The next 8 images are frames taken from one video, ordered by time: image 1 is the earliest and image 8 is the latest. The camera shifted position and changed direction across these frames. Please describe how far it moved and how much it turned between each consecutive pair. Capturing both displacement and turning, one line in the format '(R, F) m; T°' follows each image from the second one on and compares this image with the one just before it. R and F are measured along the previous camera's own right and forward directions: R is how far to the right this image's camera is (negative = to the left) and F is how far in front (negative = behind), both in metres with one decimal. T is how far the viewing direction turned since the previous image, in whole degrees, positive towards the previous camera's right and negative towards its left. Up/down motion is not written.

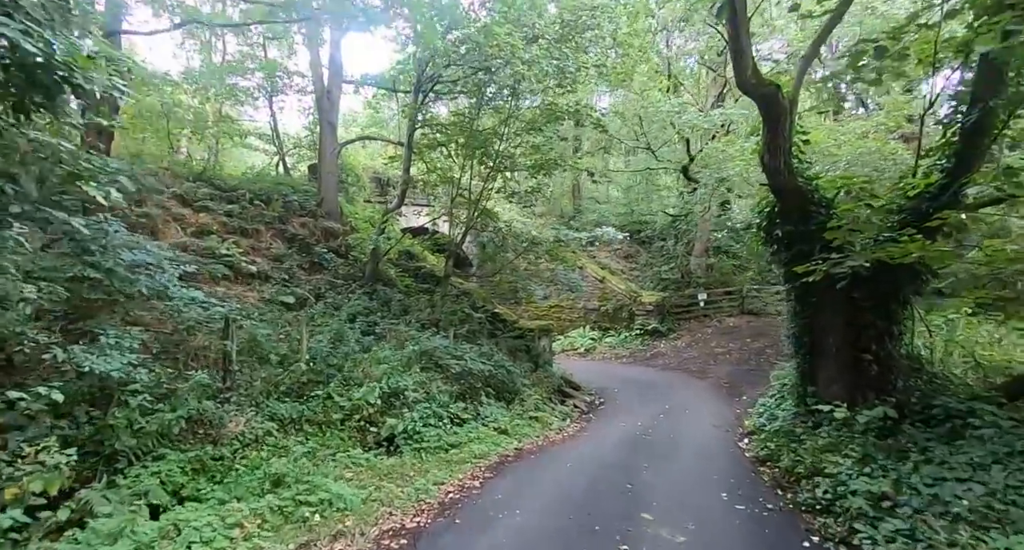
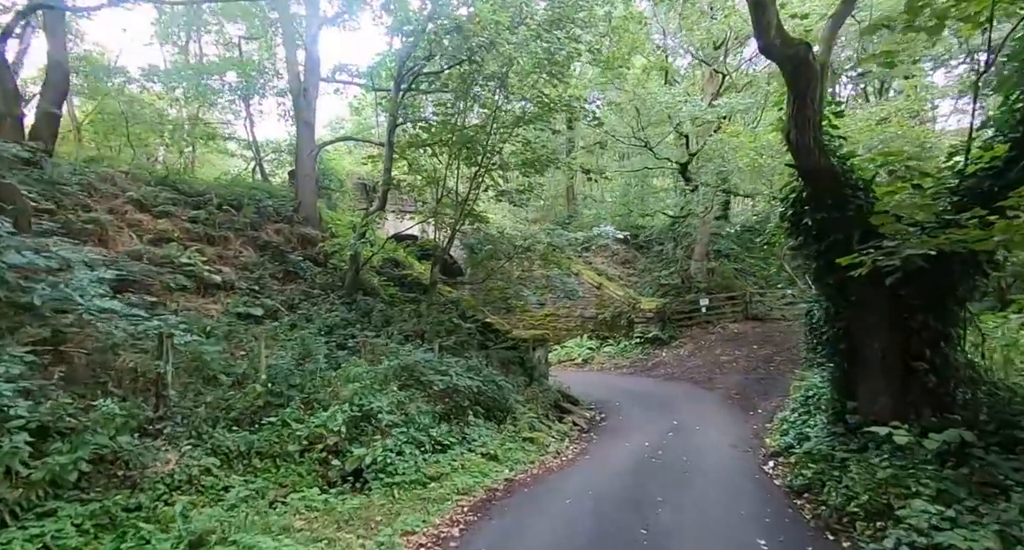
(+0.1, +0.8) m; 0°
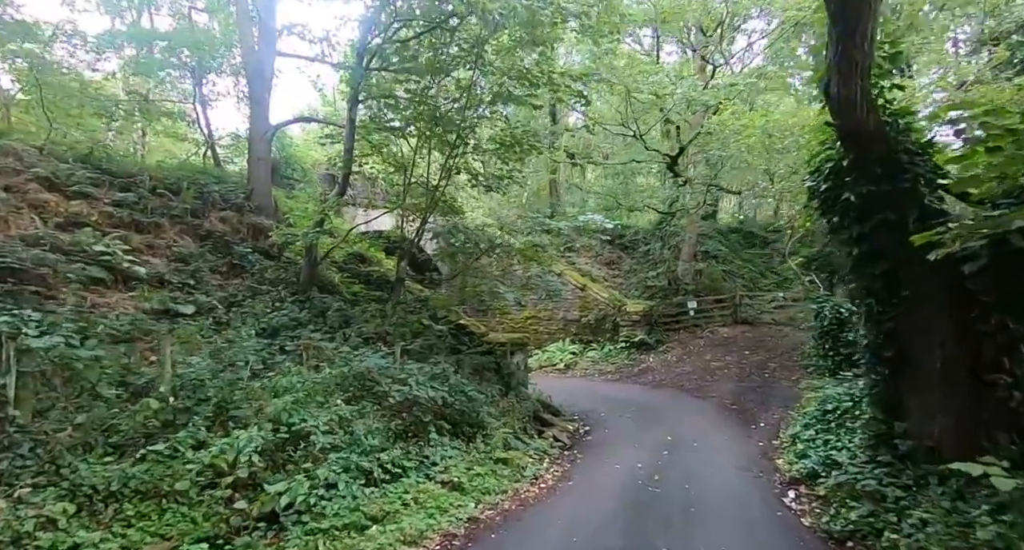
(+0.1, +1.1) m; +2°
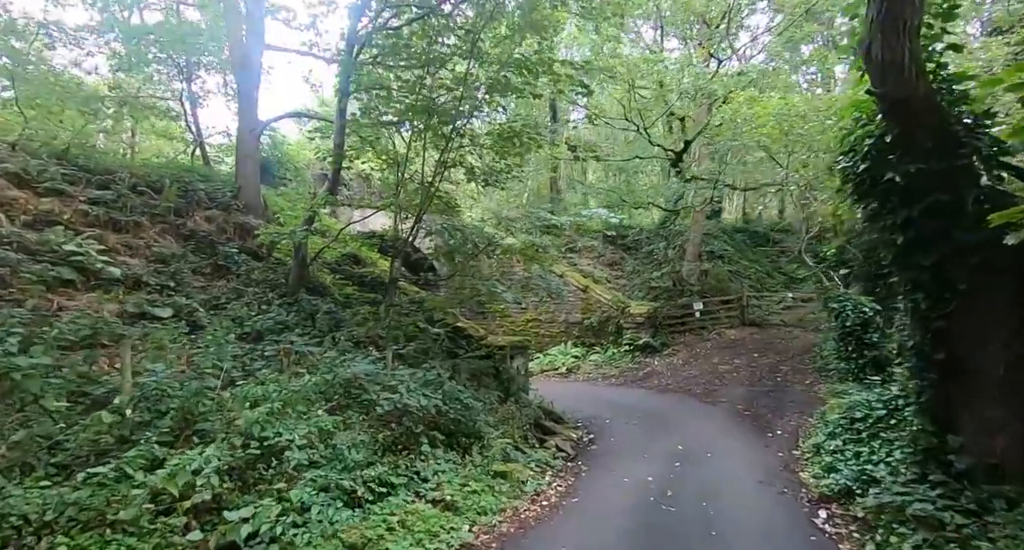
(0.0, +0.5) m; 0°
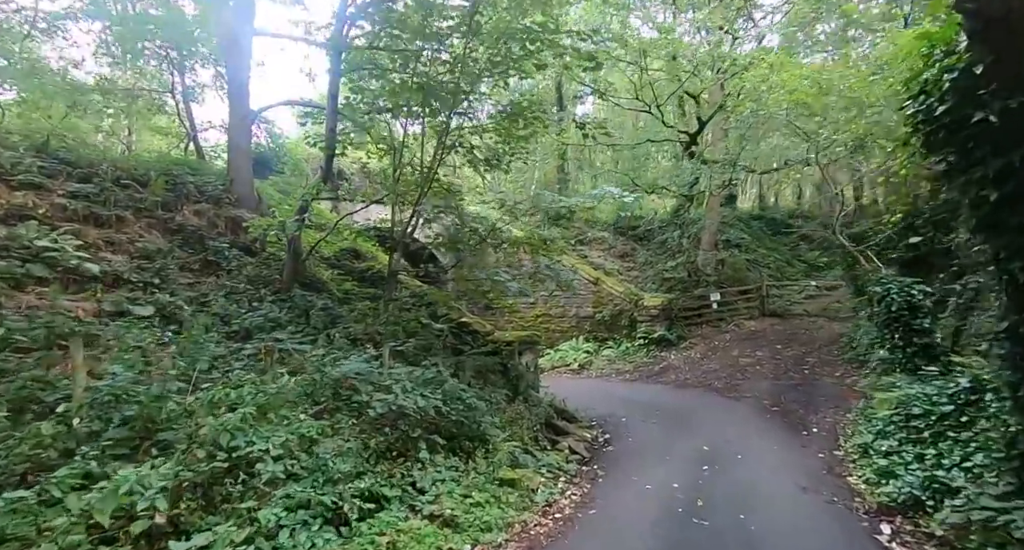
(0.0, +0.6) m; -1°
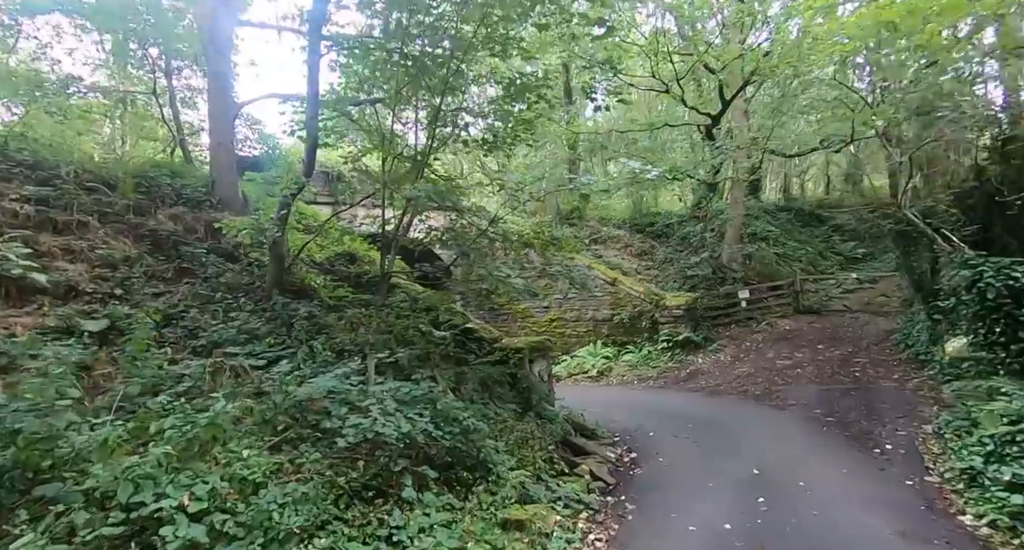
(+0.1, +1.0) m; -2°
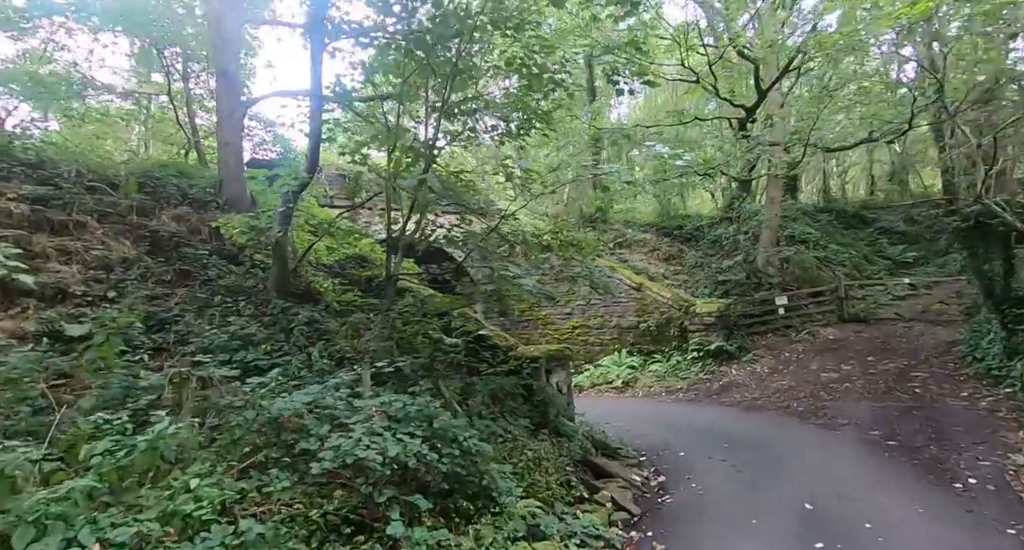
(+0.1, +0.6) m; -3°
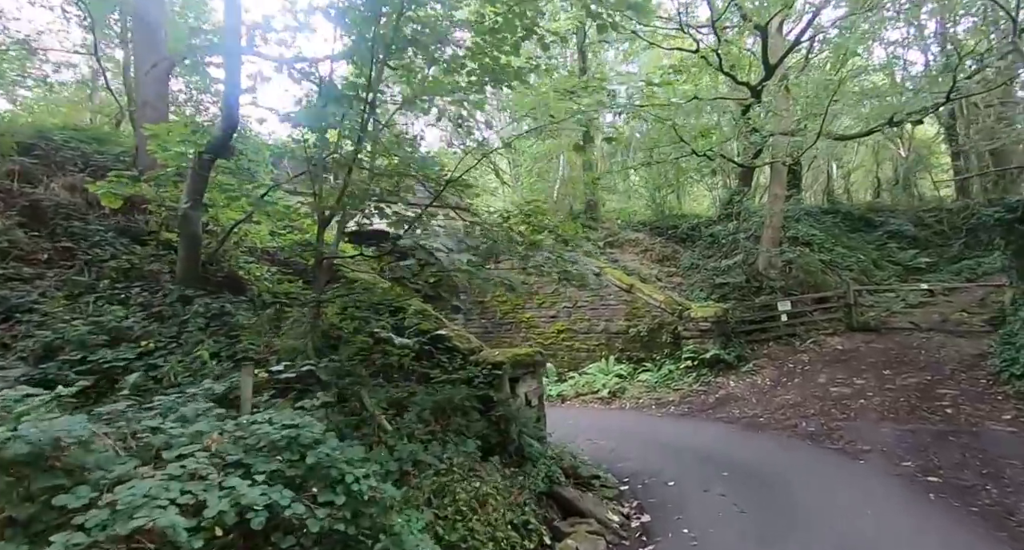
(+0.4, +1.3) m; +1°
